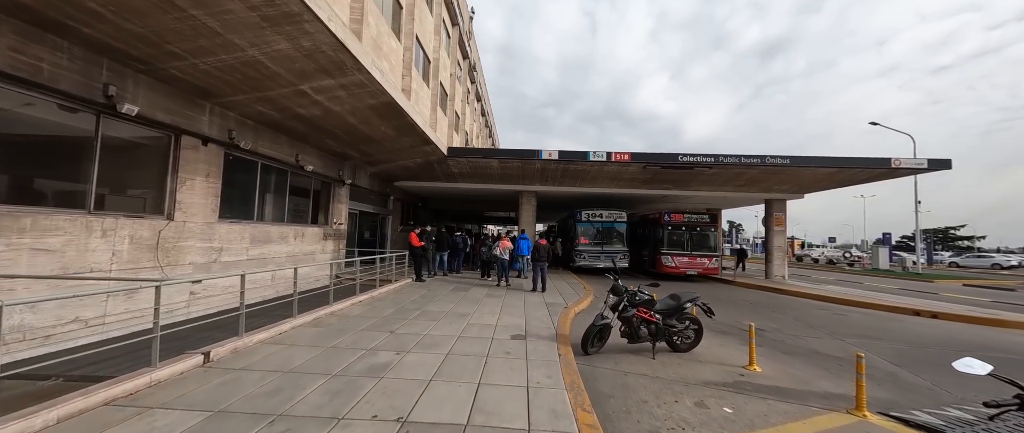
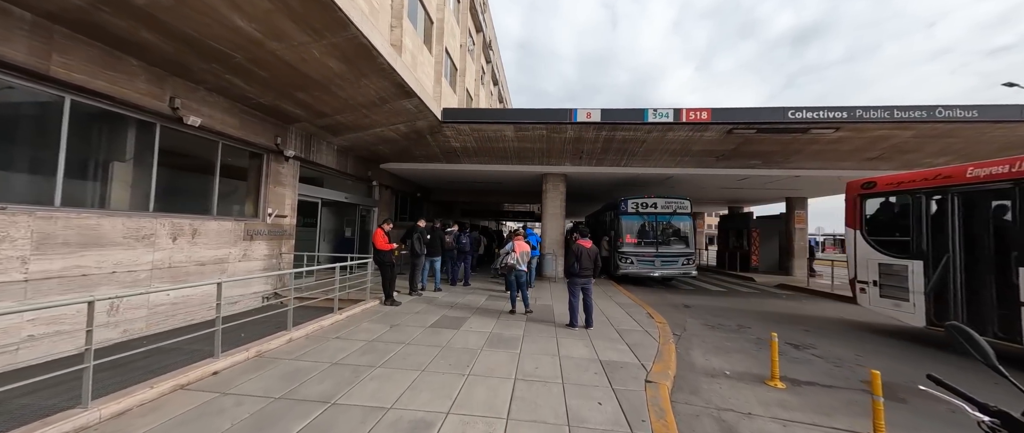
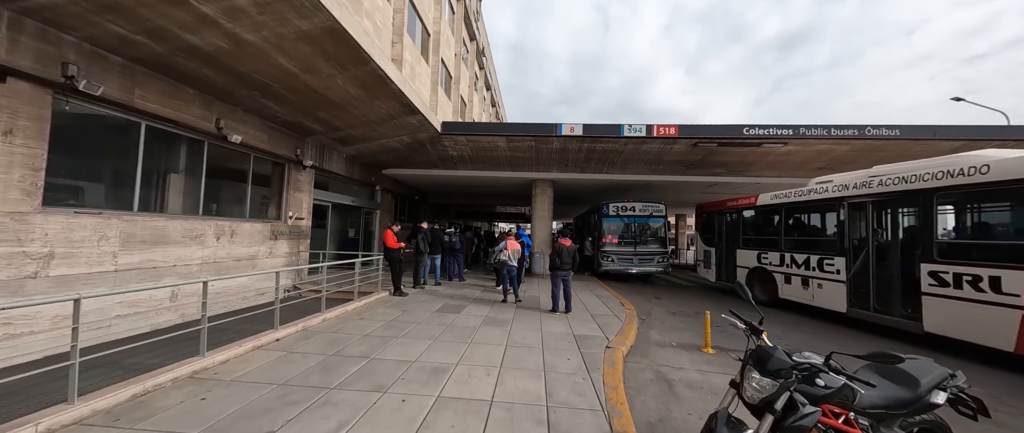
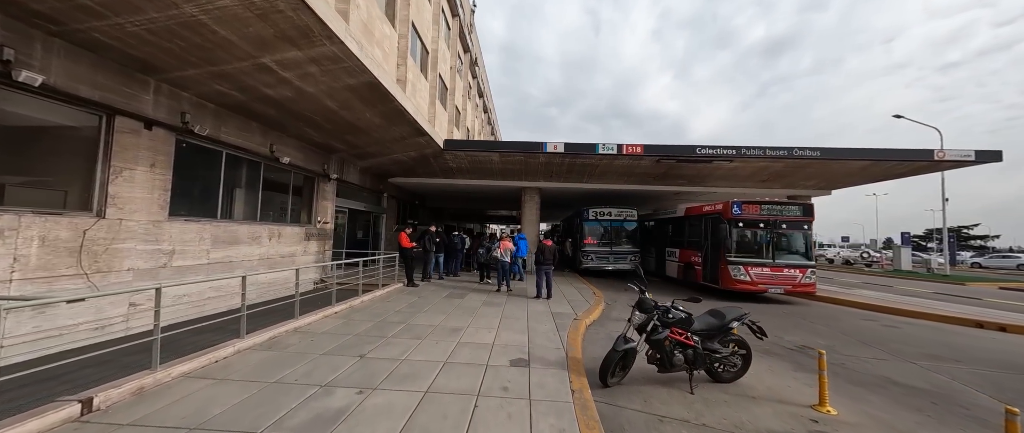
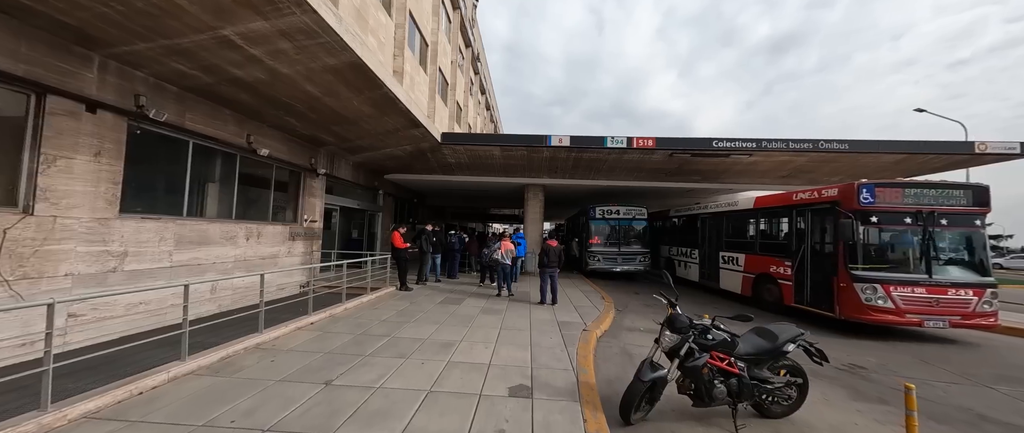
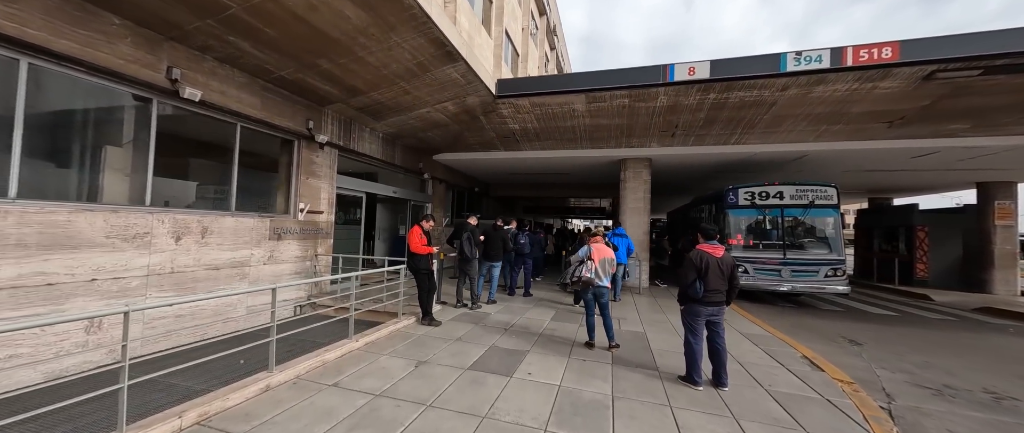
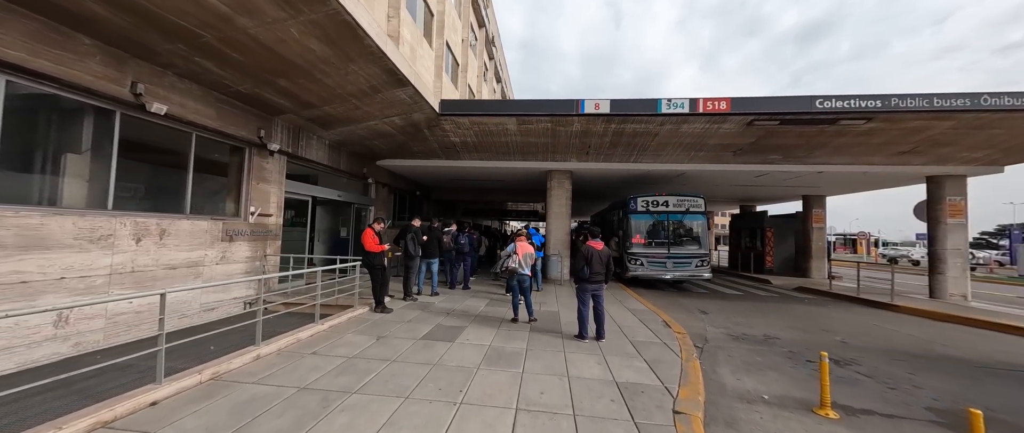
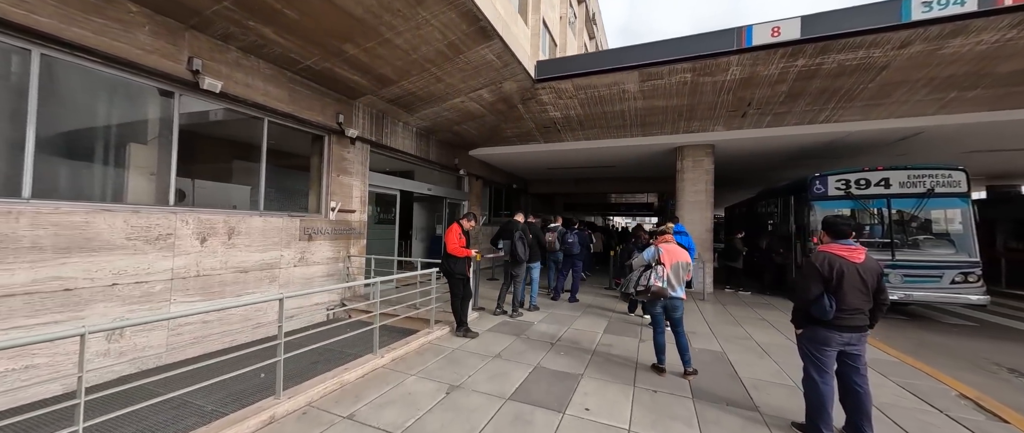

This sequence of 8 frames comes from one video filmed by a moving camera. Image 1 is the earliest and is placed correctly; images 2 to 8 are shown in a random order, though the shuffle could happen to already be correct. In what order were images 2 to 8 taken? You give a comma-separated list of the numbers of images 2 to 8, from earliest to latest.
4, 5, 3, 2, 7, 6, 8
